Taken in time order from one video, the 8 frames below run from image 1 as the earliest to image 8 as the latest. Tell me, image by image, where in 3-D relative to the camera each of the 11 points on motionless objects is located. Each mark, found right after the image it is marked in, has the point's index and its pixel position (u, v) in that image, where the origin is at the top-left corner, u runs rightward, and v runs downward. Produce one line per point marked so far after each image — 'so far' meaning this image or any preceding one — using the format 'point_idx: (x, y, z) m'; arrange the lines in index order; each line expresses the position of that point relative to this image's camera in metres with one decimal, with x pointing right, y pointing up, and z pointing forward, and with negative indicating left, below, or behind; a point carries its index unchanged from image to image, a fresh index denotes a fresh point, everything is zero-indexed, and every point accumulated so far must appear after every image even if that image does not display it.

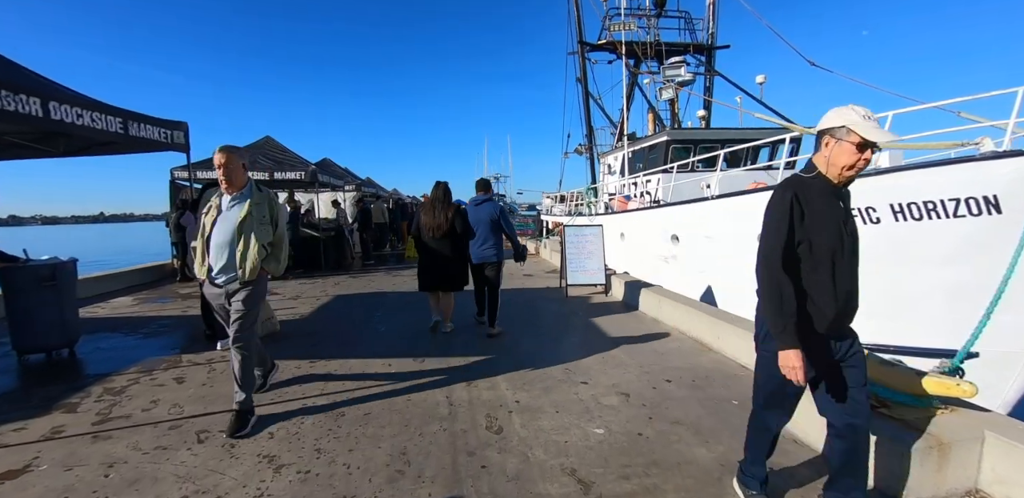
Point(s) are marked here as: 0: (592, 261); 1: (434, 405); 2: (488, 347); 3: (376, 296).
0: (+1.2, -0.2, +6.4) m
1: (-0.5, -1.1, +3.0) m
2: (-0.2, -1.0, +4.3) m
3: (-2.2, -0.7, +6.8) m
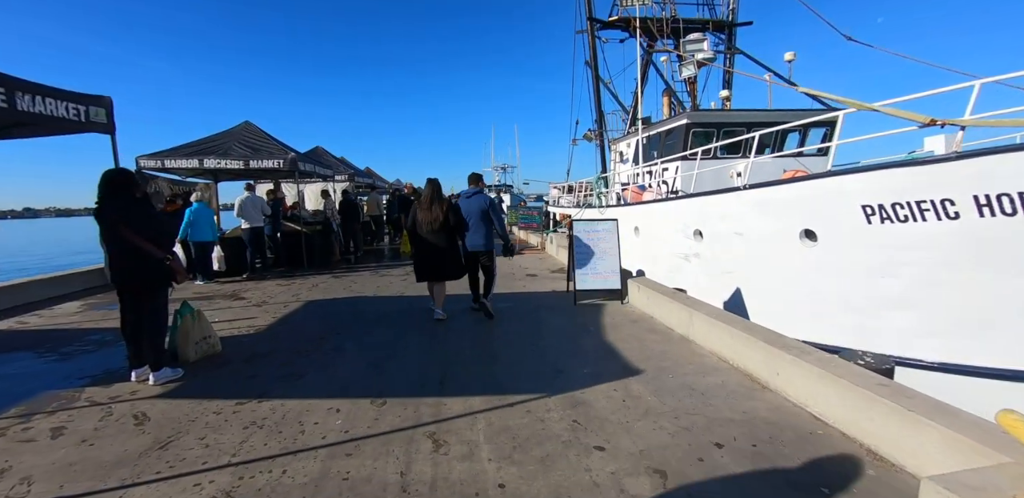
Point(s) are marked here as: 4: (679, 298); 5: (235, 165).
0: (+1.2, -0.2, +5.4) m
1: (-0.6, -1.2, +2.0) m
2: (-0.3, -1.0, +3.3) m
3: (-2.2, -0.7, +5.9) m
4: (+1.7, -0.5, +4.4) m
5: (-5.4, +1.6, +8.3) m
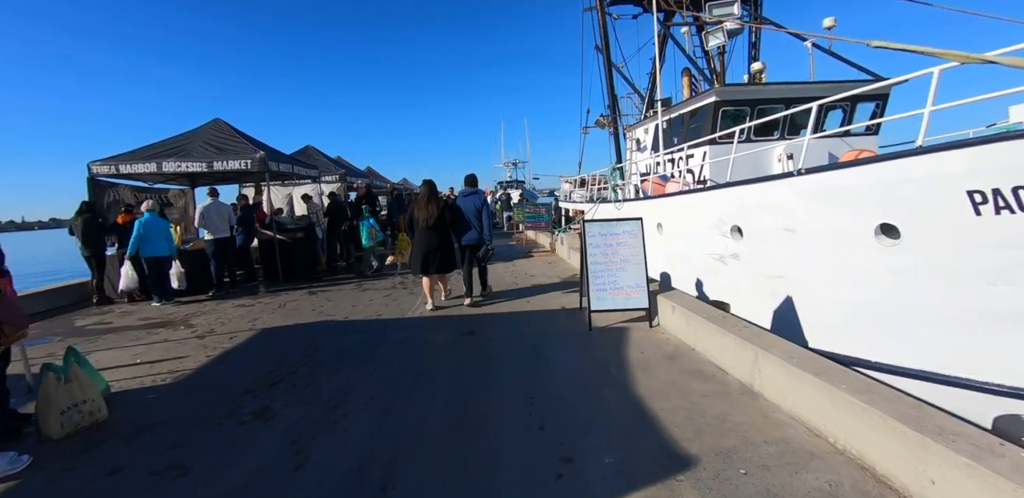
0: (+1.1, -0.3, +4.2) m
1: (-0.8, -1.3, +0.9) m
2: (-0.4, -1.2, +2.2) m
3: (-2.3, -0.9, +4.8) m
4: (+1.6, -0.6, +3.2) m
5: (-5.4, +1.4, +7.3) m
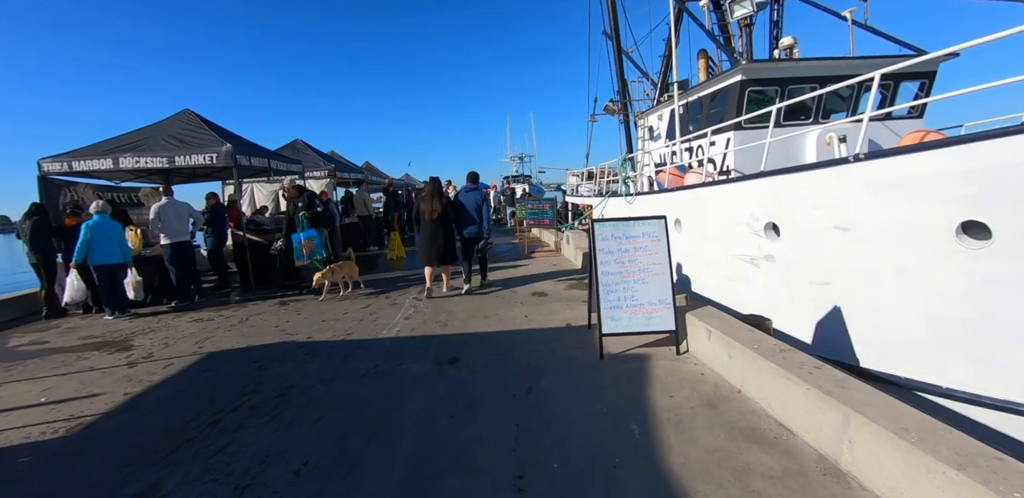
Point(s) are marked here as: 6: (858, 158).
0: (+1.1, -0.3, +3.3) m
1: (-0.9, -1.4, +0.1) m
2: (-0.5, -1.3, +1.4) m
3: (-2.3, -1.0, +4.0) m
4: (+1.6, -0.6, +2.3) m
5: (-5.4, +1.3, +6.5) m
6: (+3.0, +0.8, +3.7) m
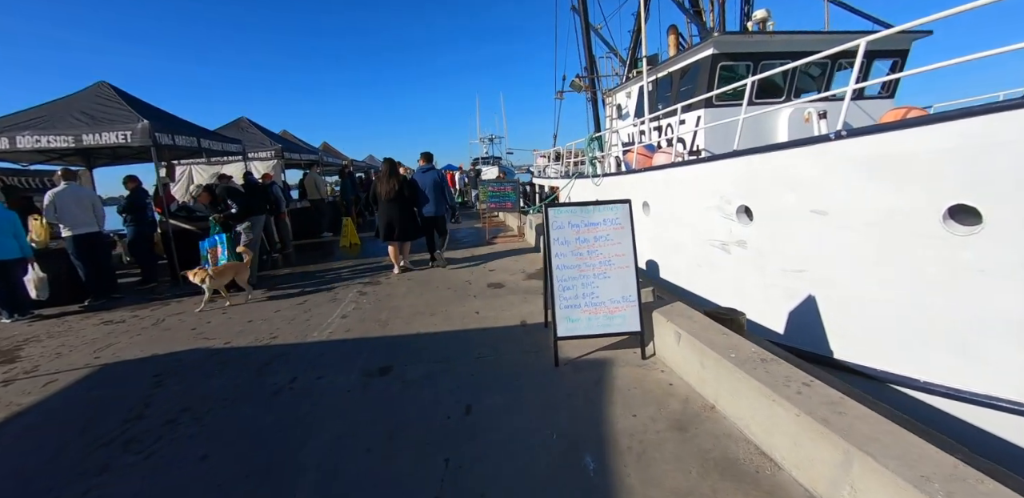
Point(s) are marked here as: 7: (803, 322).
0: (+0.7, -0.3, +2.9) m
1: (-1.1, -1.5, -0.4) m
2: (-0.8, -1.3, +0.9) m
3: (-2.7, -0.9, +3.4) m
4: (+1.2, -0.6, +1.9) m
5: (-6.0, +1.4, +5.7) m
6: (+2.6, +0.9, +3.3) m
7: (+2.6, -0.6, +3.9) m
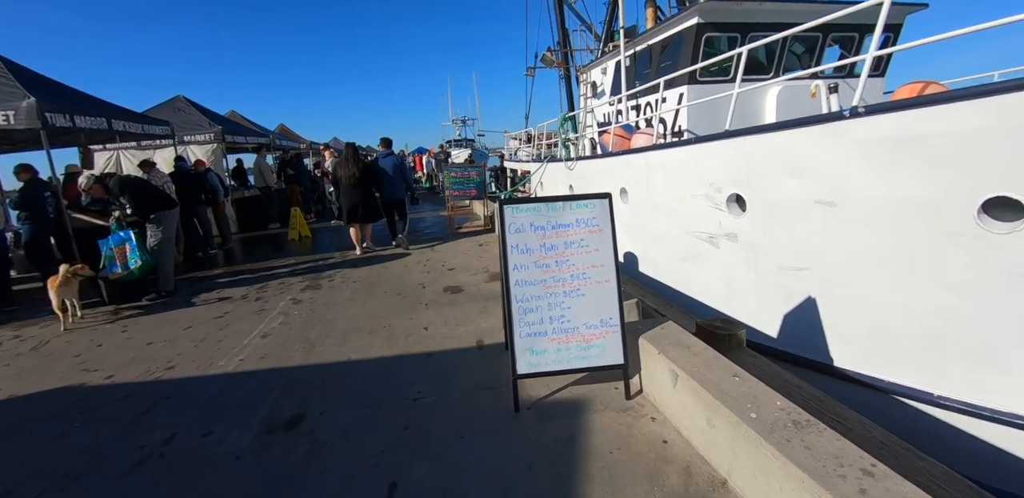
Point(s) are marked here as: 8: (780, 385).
0: (+0.4, -0.3, +2.3) m
1: (-1.2, -1.7, -1.1) m
2: (-0.9, -1.4, +0.2) m
3: (-3.0, -1.0, +2.7) m
4: (+1.0, -0.7, +1.3) m
5: (-6.5, +1.4, +4.6) m
6: (+2.2, +0.9, +2.8) m
7: (+2.3, -0.6, +3.4) m
8: (+1.5, -0.8, +2.5) m
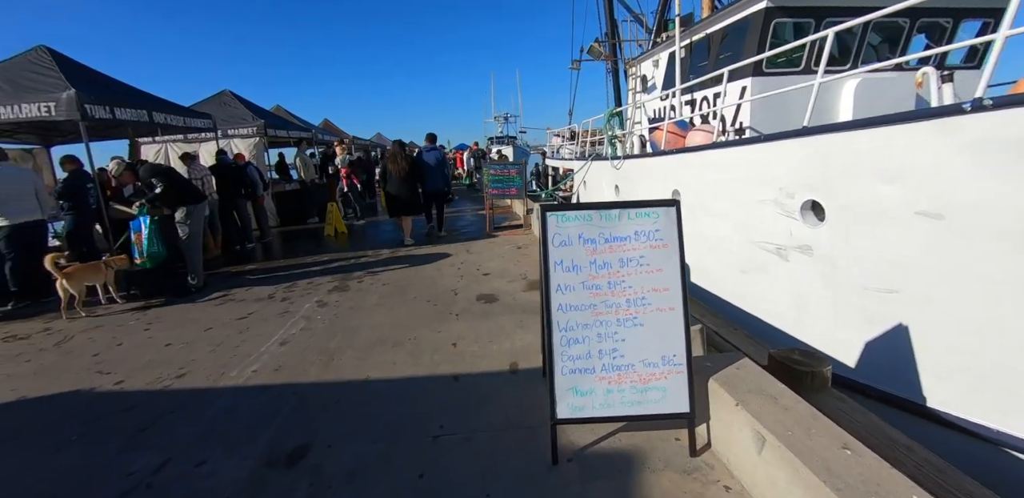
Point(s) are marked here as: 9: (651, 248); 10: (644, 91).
0: (+0.6, -0.4, +1.8) m
1: (-1.3, -1.8, -1.3) m
2: (-1.0, -1.5, -0.1) m
3: (-2.8, -1.0, +2.5) m
4: (+1.1, -0.8, +0.9) m
5: (-6.0, +1.5, +4.8) m
6: (+2.5, +0.7, +2.2) m
7: (+2.6, -0.8, +2.8) m
8: (+1.7, -0.9, +2.0) m
9: (+0.6, 0.0, +1.9) m
10: (+2.8, +3.3, +8.8) m
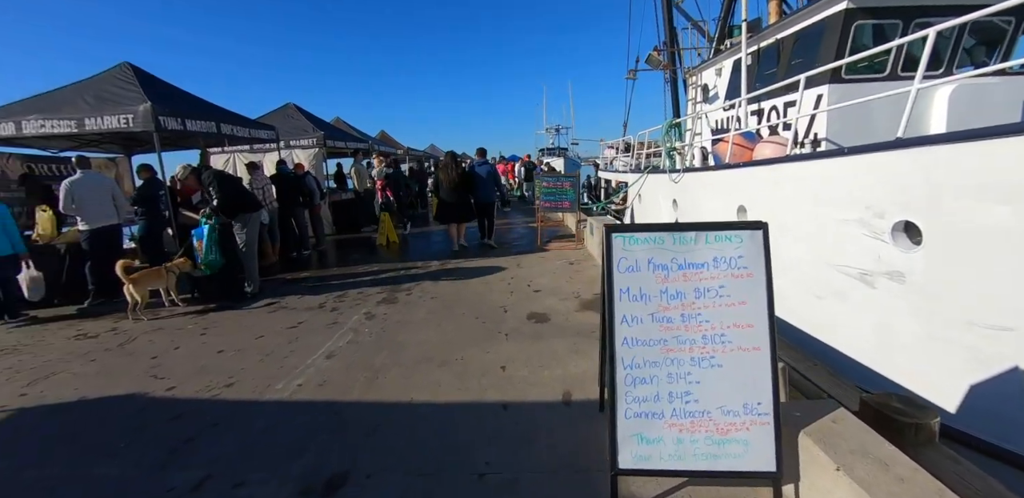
0: (+0.8, -0.5, +1.6) m
1: (-1.5, -1.7, -1.4) m
2: (-1.0, -1.5, -0.2) m
3: (-2.5, -1.0, +2.6) m
4: (+1.2, -0.9, +0.5) m
5: (-5.4, +1.5, +5.2) m
6: (+2.8, +0.6, +1.7) m
7: (+2.9, -1.0, +2.3) m
8: (+1.9, -1.0, +1.6) m
9: (+0.8, -0.1, +1.6) m
10: (+3.8, +2.9, +8.4) m
